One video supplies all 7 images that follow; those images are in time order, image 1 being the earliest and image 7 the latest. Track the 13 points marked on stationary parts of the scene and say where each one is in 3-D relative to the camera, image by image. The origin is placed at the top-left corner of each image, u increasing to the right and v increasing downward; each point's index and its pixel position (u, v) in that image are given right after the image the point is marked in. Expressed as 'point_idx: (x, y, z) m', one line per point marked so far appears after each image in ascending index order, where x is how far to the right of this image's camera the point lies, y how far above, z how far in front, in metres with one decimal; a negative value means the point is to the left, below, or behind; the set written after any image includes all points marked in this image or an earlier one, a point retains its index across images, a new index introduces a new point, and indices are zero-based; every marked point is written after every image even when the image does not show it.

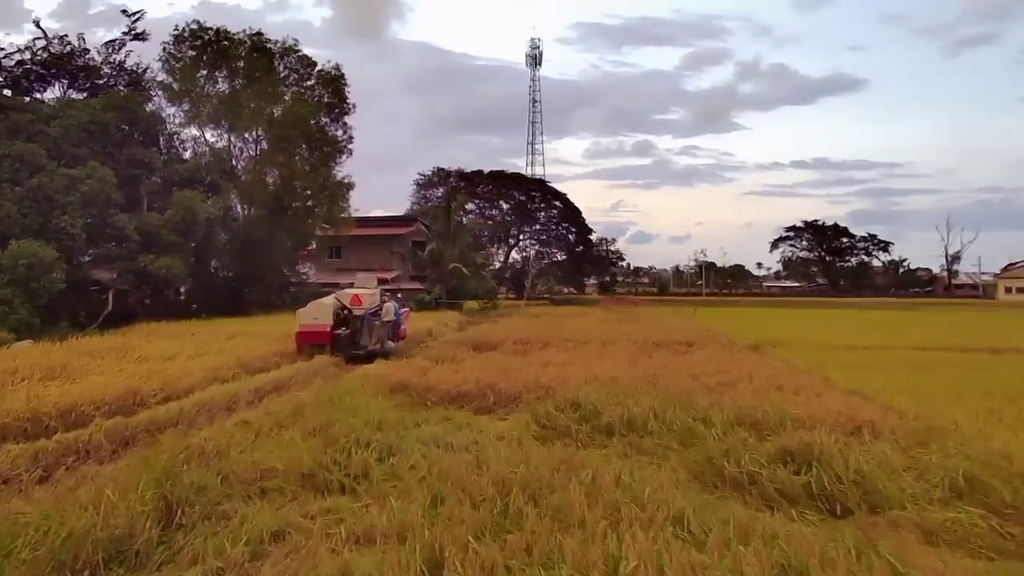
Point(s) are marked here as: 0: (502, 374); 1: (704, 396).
0: (-0.1, -0.8, +8.3) m
1: (+1.5, -0.8, +6.5) m
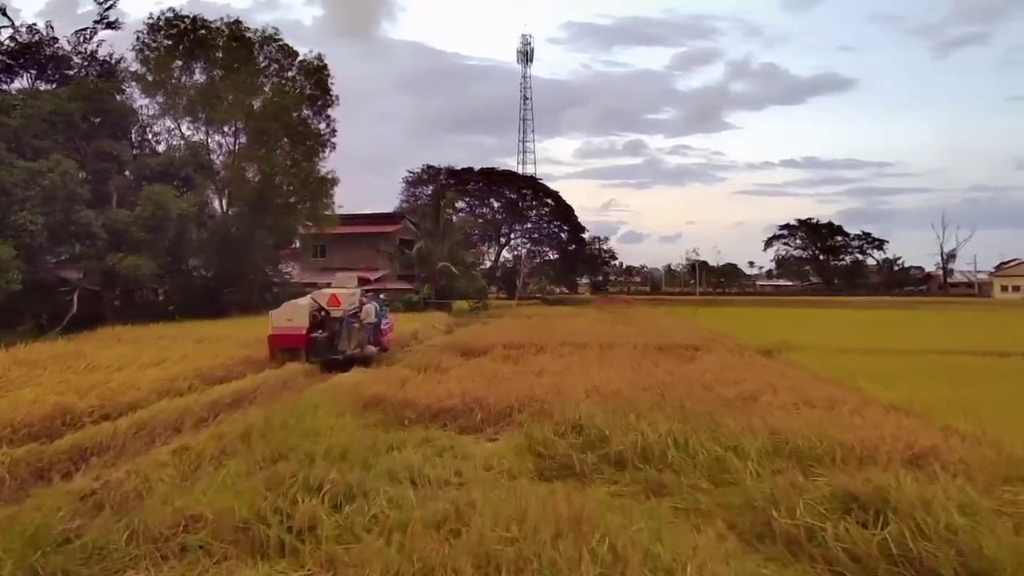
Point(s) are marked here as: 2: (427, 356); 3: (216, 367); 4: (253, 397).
0: (-0.2, -0.8, +7.3) m
1: (+1.4, -0.8, +5.5) m
2: (-1.1, -0.9, +11.2) m
3: (-3.2, -0.8, +9.2) m
4: (-2.4, -1.0, +7.9) m
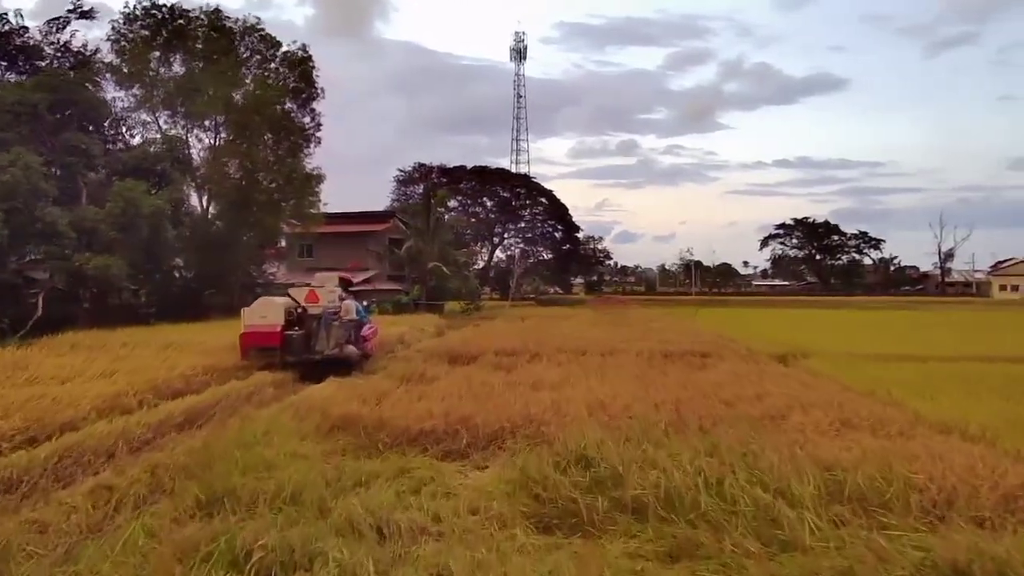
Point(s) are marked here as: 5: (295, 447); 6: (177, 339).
0: (-0.2, -0.8, +6.4) m
1: (+1.4, -0.8, +4.6) m
2: (-1.2, -0.9, +10.3) m
3: (-3.2, -0.9, +8.2) m
4: (-2.4, -1.0, +6.9) m
5: (-1.3, -1.0, +5.2) m
6: (-4.8, -0.7, +12.4) m
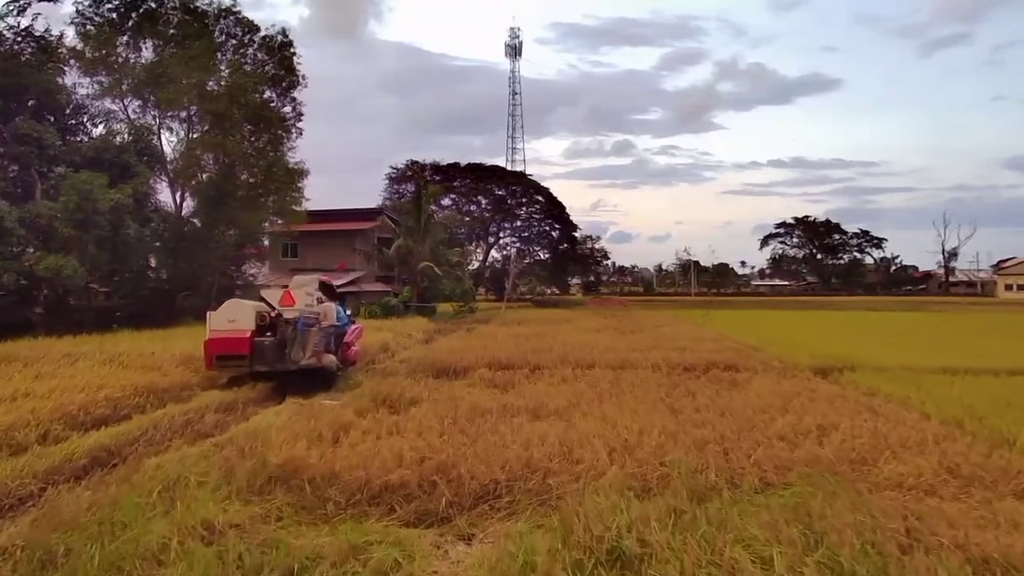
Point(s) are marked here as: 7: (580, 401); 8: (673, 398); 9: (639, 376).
0: (-0.3, -0.9, +4.9) m
1: (+1.3, -0.9, +3.2) m
2: (-1.2, -0.9, +8.8) m
3: (-3.3, -0.9, +6.8) m
4: (-2.5, -1.1, +5.5) m
5: (-1.3, -1.0, +3.7) m
6: (-4.9, -0.8, +10.9) m
7: (+0.5, -0.8, +6.5) m
8: (+1.2, -0.8, +6.7) m
9: (+1.2, -0.8, +8.1) m
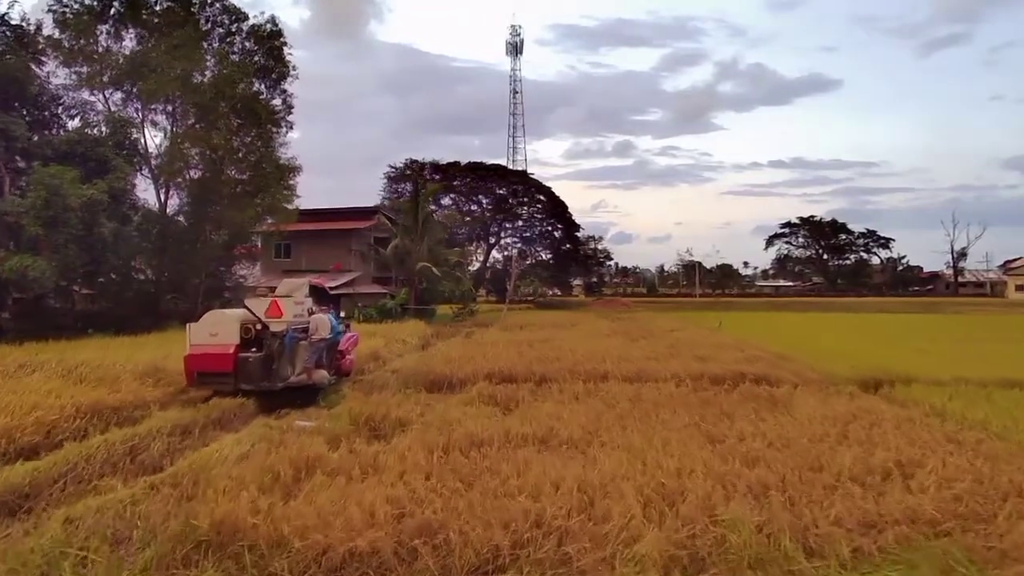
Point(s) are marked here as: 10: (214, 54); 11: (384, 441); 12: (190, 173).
0: (-0.2, -0.9, +3.9) m
1: (+1.4, -0.9, +2.1) m
2: (-1.2, -1.0, +7.8) m
3: (-3.2, -0.9, +5.7) m
4: (-2.4, -1.1, +4.4) m
5: (-1.3, -1.0, +2.7) m
6: (-4.8, -0.8, +9.9) m
7: (+0.5, -0.9, +5.5) m
8: (+1.3, -0.9, +5.6) m
9: (+1.2, -0.8, +7.0) m
10: (-6.8, +5.3, +19.6) m
11: (-0.8, -0.9, +5.4) m
12: (-7.2, +2.8, +19.4) m
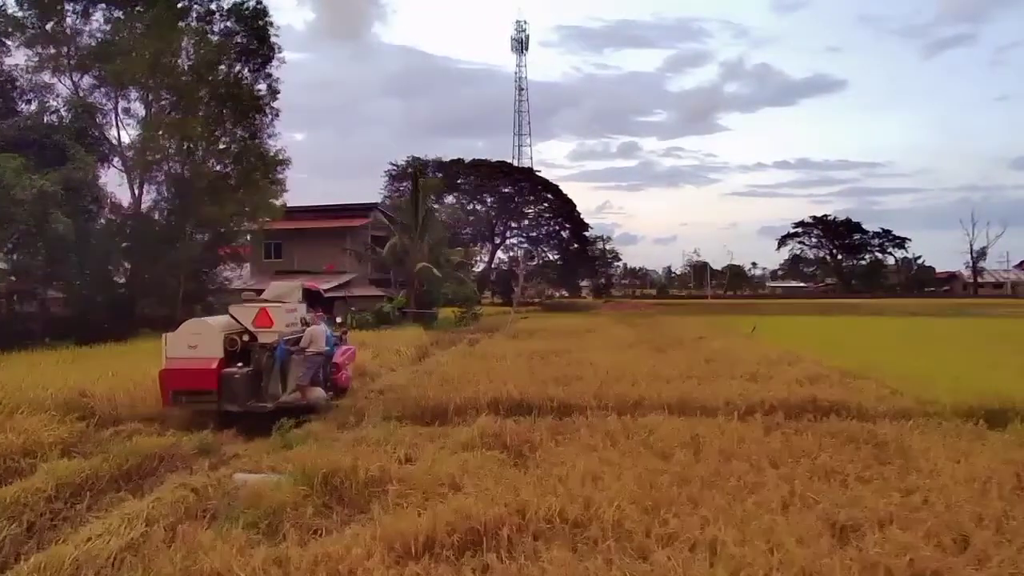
0: (-0.2, -0.9, +2.1) m
1: (+1.4, -0.9, +0.3) m
2: (-1.1, -1.0, +6.0) m
3: (-3.2, -1.0, +4.0) m
4: (-2.4, -1.1, +2.7) m
5: (-1.2, -1.0, +0.9) m
6: (-4.7, -0.9, +8.2) m
7: (+0.6, -0.9, +3.7) m
8: (+1.3, -0.9, +3.8) m
9: (+1.3, -0.9, +5.3) m
10: (-6.6, +5.2, +17.9) m
11: (-0.7, -1.0, +3.7) m
12: (-7.0, +2.7, +17.7) m
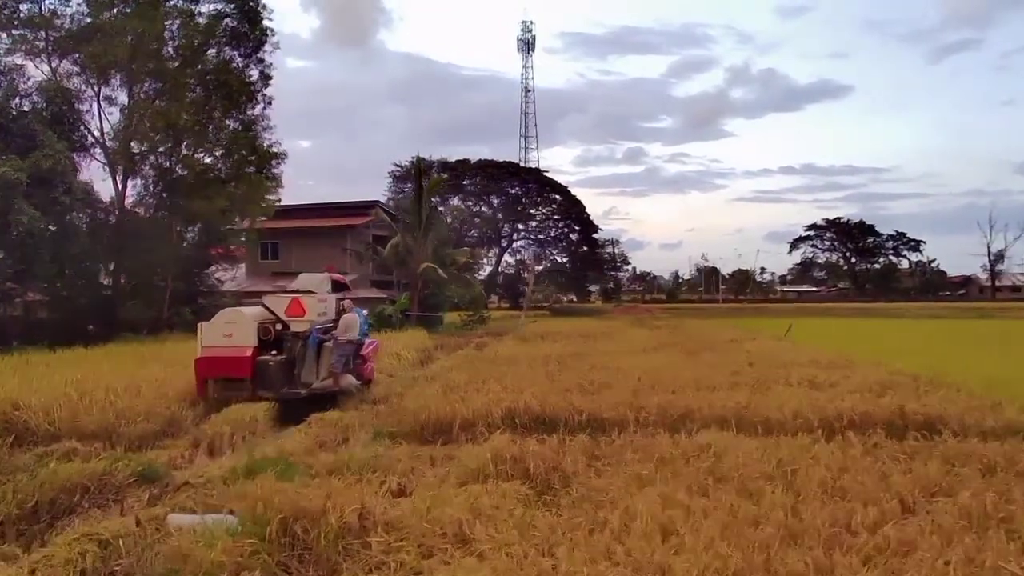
0: (-0.1, -0.8, +0.9) m
1: (+1.5, -0.8, -0.9) m
2: (-1.0, -0.9, +4.8) m
3: (-3.1, -0.9, +2.7) m
4: (-2.3, -1.0, +1.4) m
5: (-1.1, -0.9, -0.3) m
6: (-4.6, -0.8, +6.9) m
7: (+0.7, -0.8, +2.4) m
8: (+1.4, -0.8, +2.6) m
9: (+1.4, -0.8, +4.0) m
10: (-6.4, +5.2, +16.7) m
11: (-0.6, -0.9, +2.4) m
12: (-6.9, +2.7, +16.5) m
